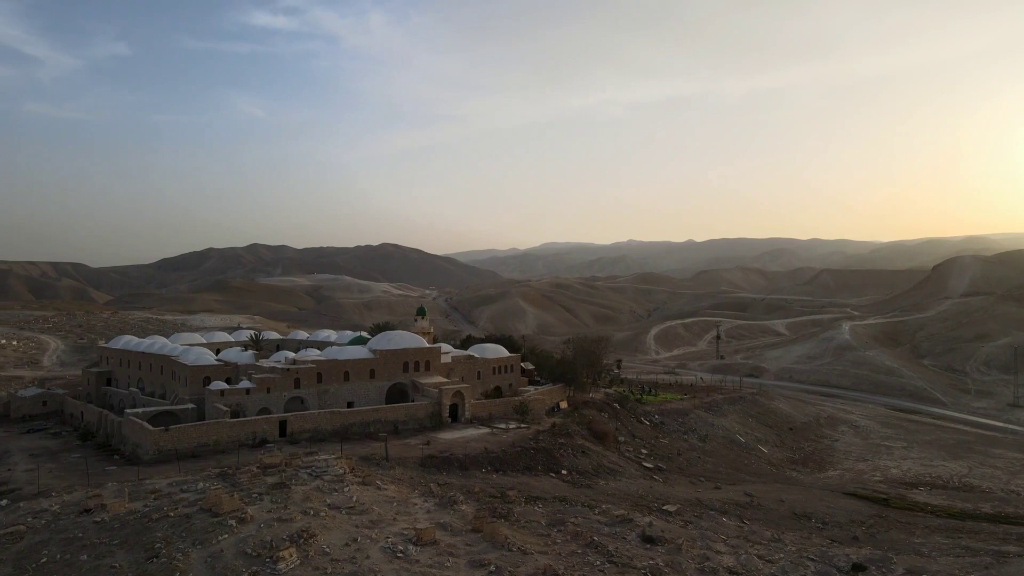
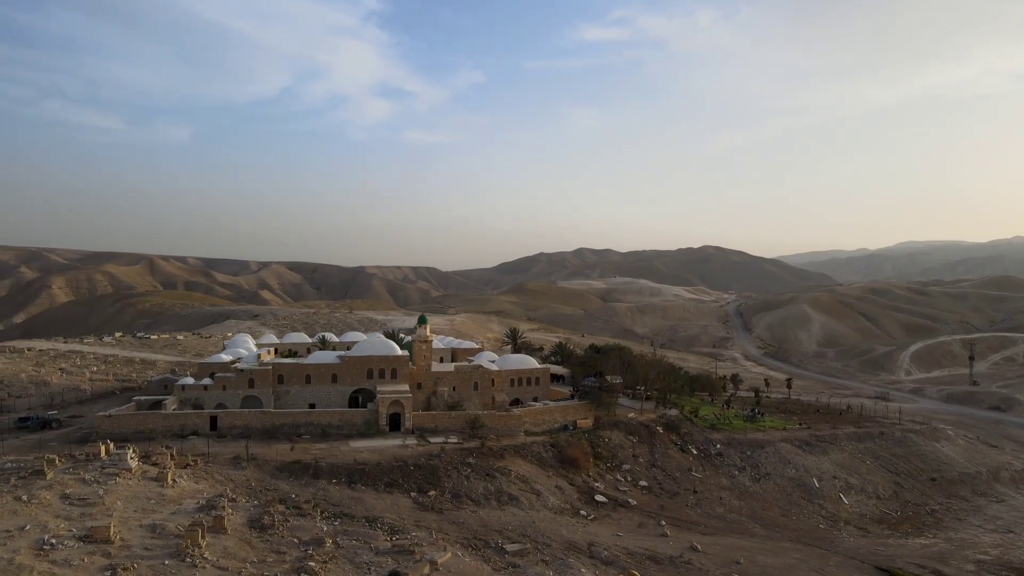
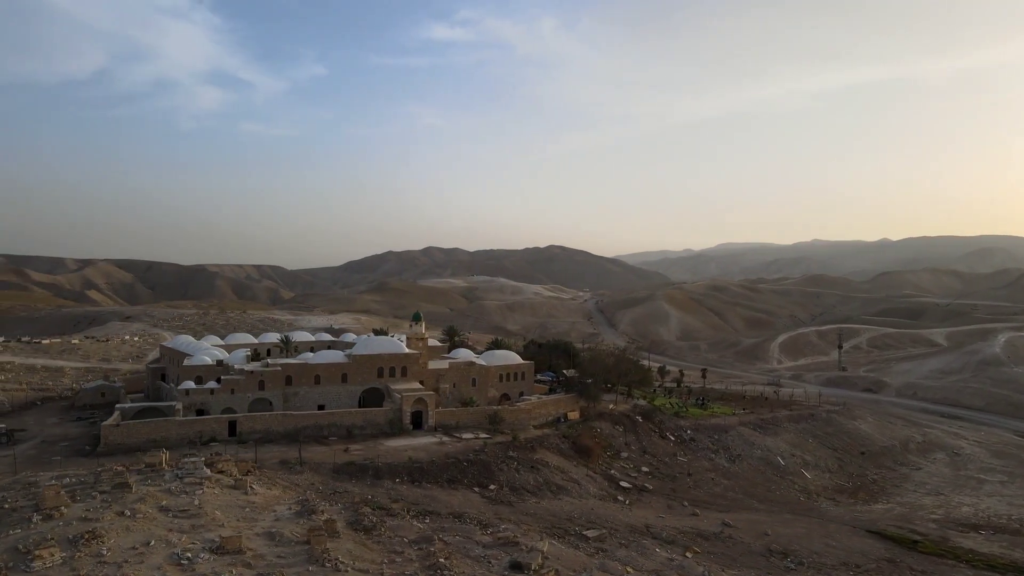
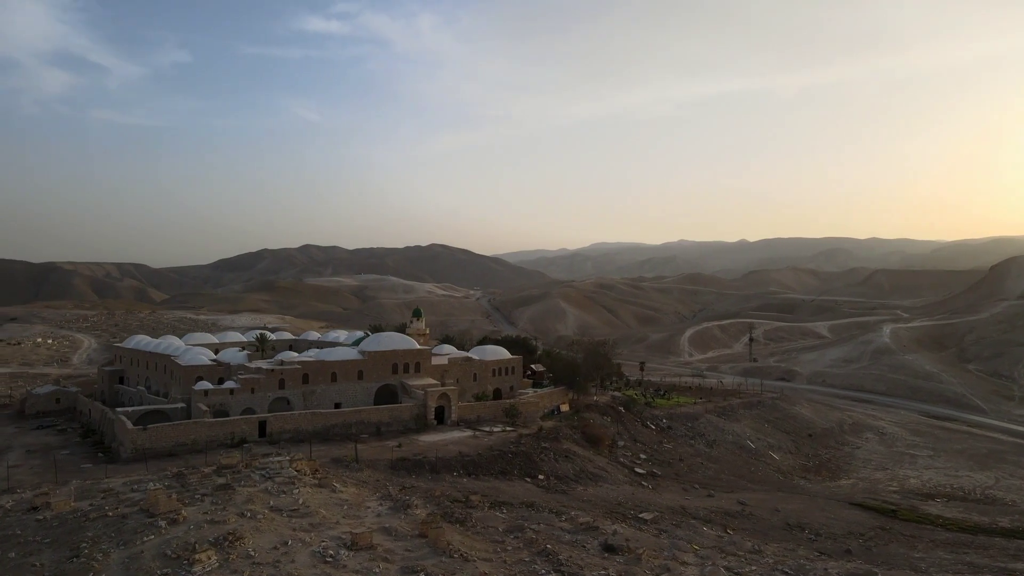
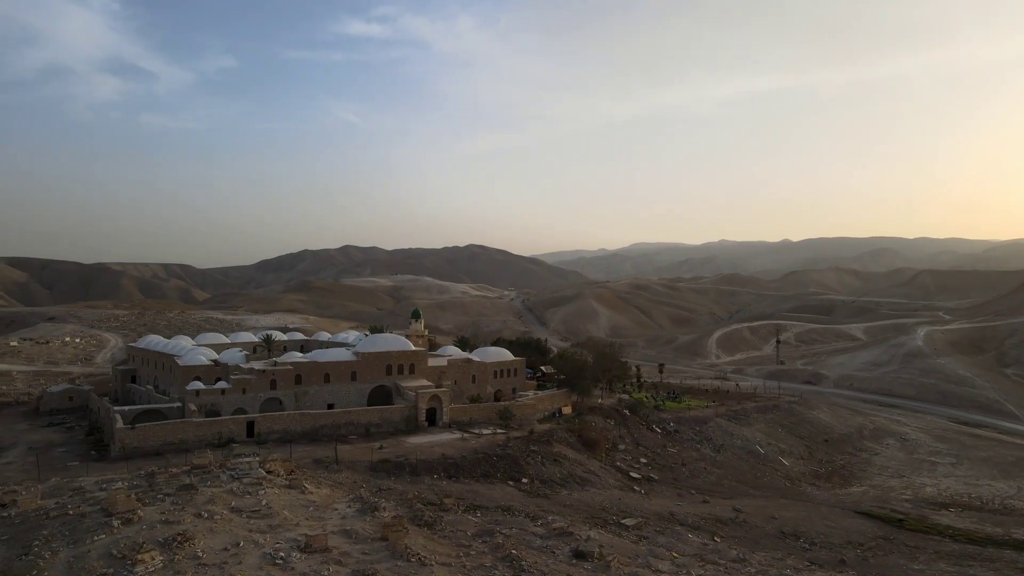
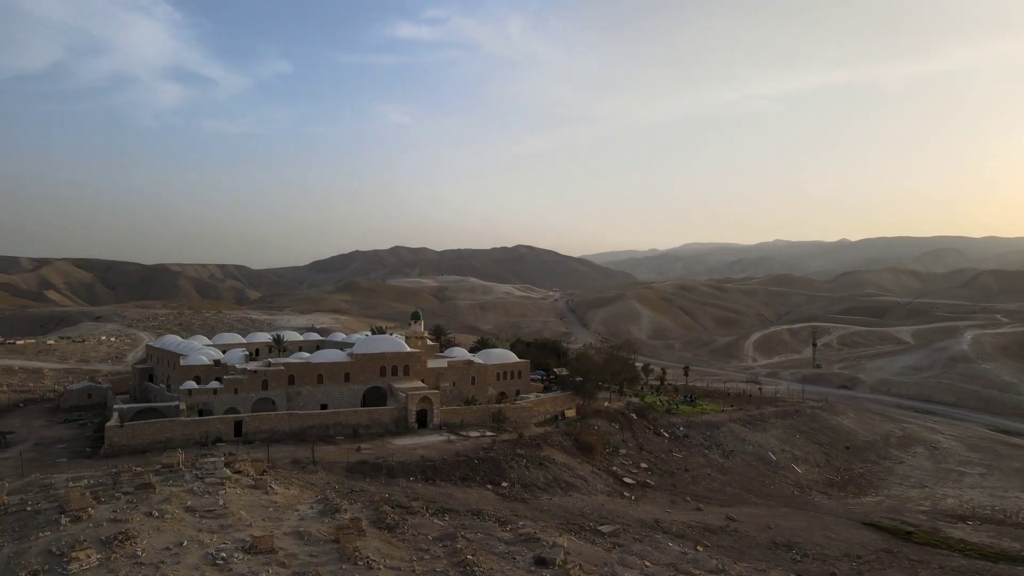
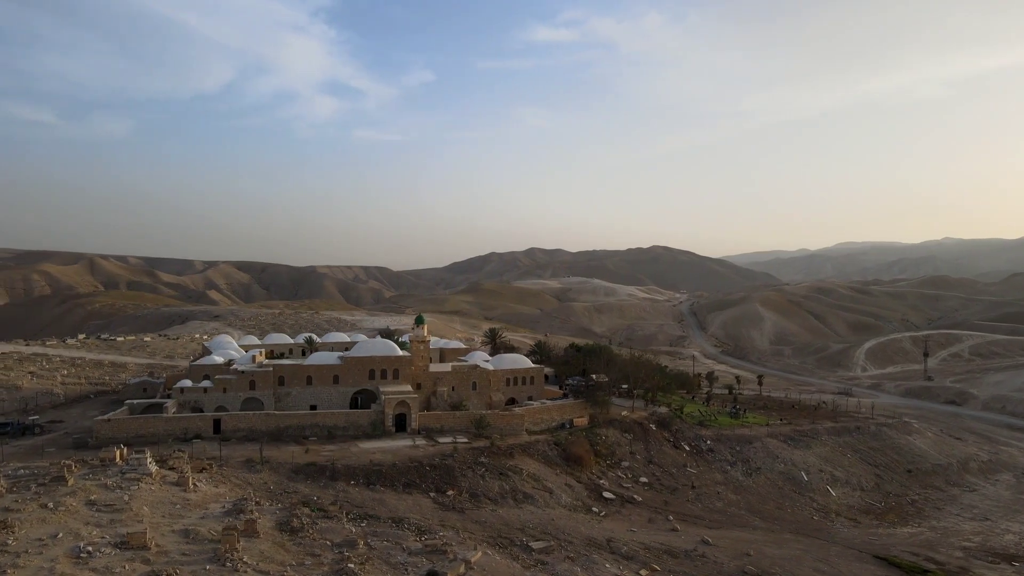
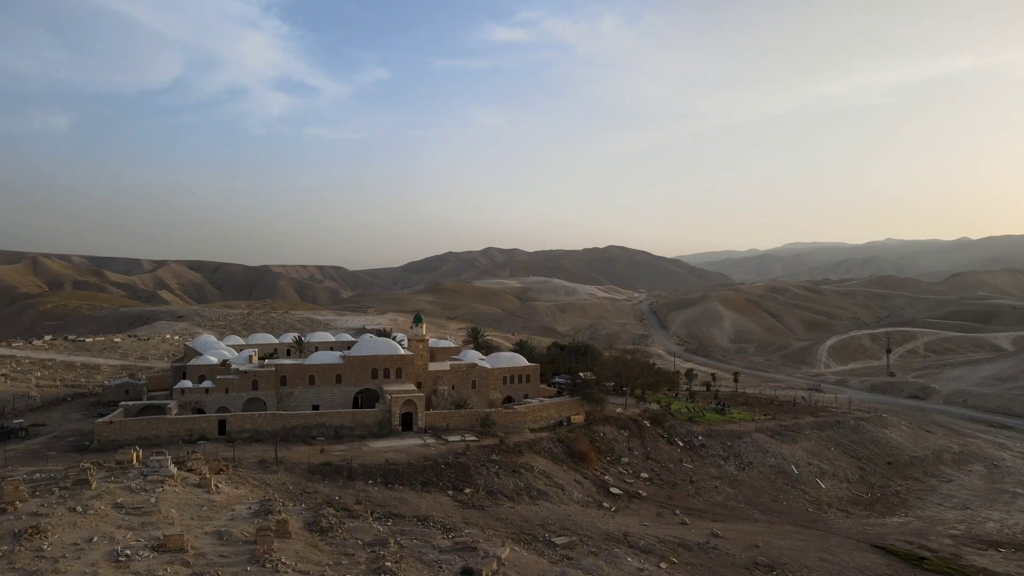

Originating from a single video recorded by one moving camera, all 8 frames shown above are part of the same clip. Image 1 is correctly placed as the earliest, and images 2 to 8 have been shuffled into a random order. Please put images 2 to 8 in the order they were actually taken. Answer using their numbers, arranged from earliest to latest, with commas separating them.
4, 5, 6, 3, 8, 7, 2
